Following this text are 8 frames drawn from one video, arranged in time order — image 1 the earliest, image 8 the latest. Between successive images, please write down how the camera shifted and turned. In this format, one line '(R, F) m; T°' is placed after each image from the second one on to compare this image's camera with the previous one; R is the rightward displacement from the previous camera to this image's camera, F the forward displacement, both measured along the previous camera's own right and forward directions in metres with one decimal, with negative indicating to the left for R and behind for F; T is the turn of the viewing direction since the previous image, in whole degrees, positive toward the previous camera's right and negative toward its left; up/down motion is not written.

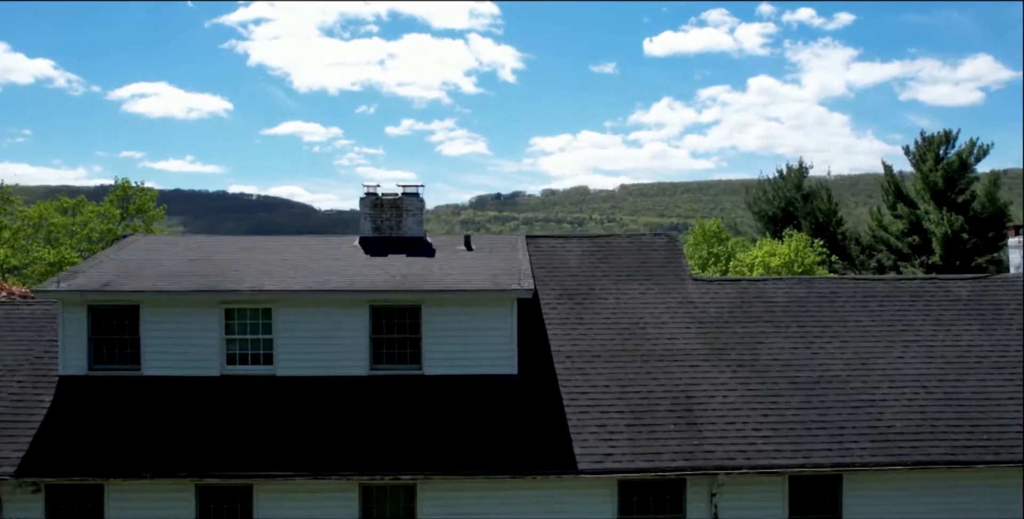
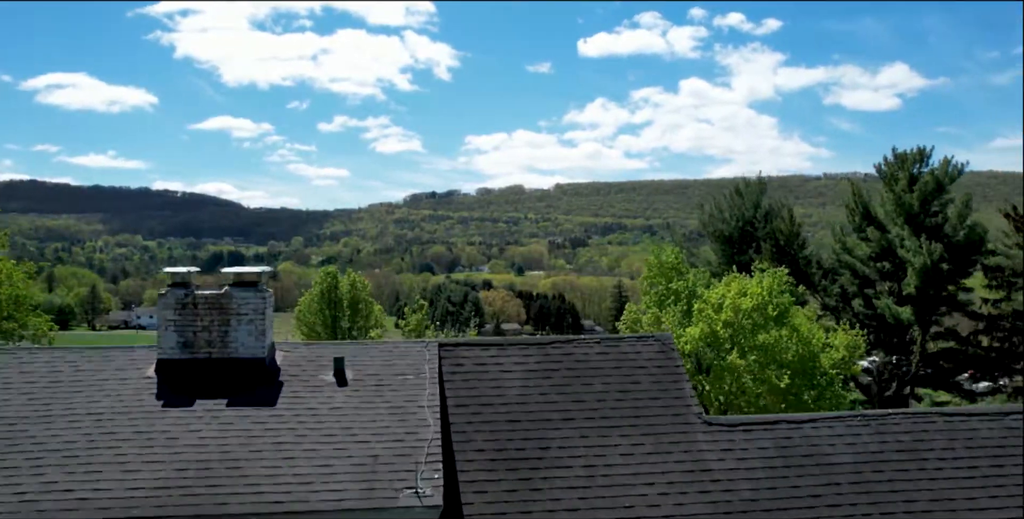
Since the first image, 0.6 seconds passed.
(0.0, +0.3) m; +5°
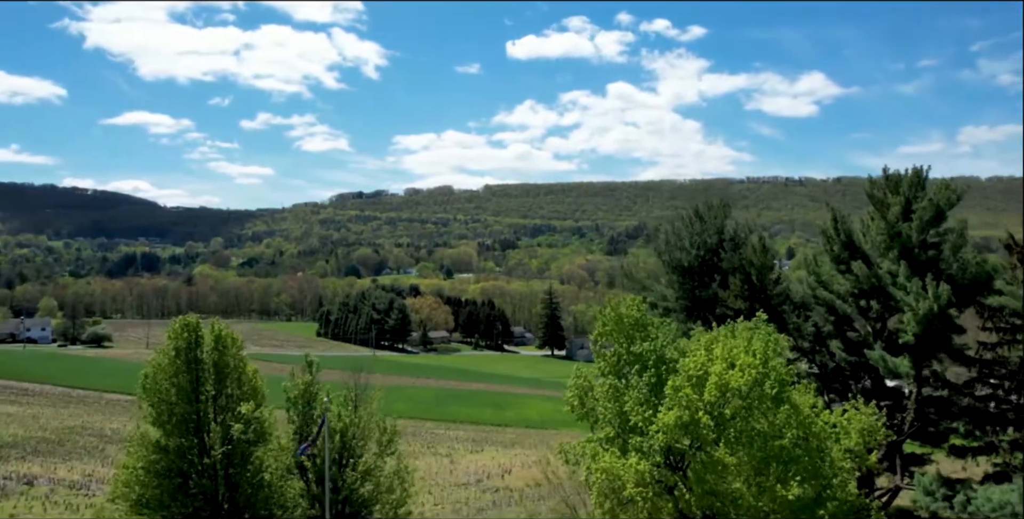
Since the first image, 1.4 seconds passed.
(0.0, +0.5) m; +5°
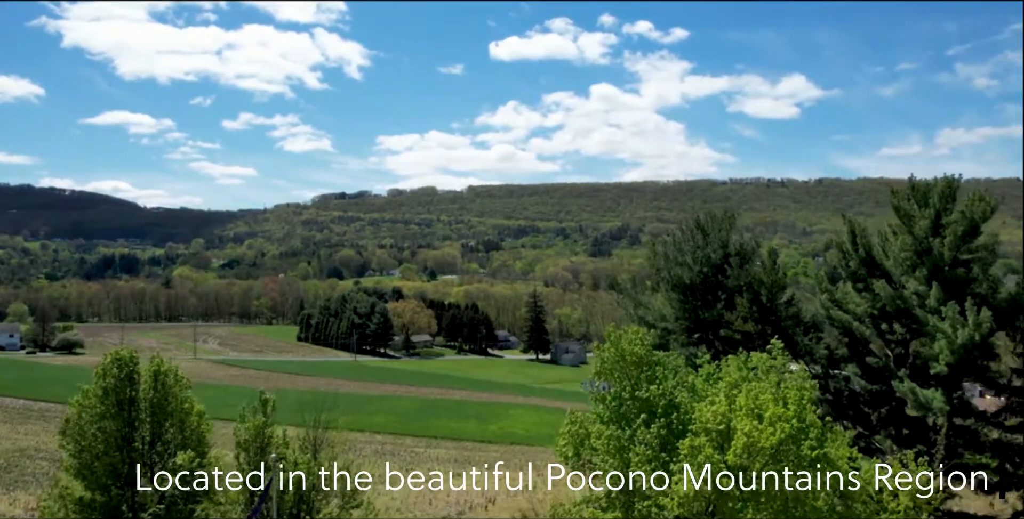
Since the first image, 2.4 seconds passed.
(0.0, +0.2) m; +1°
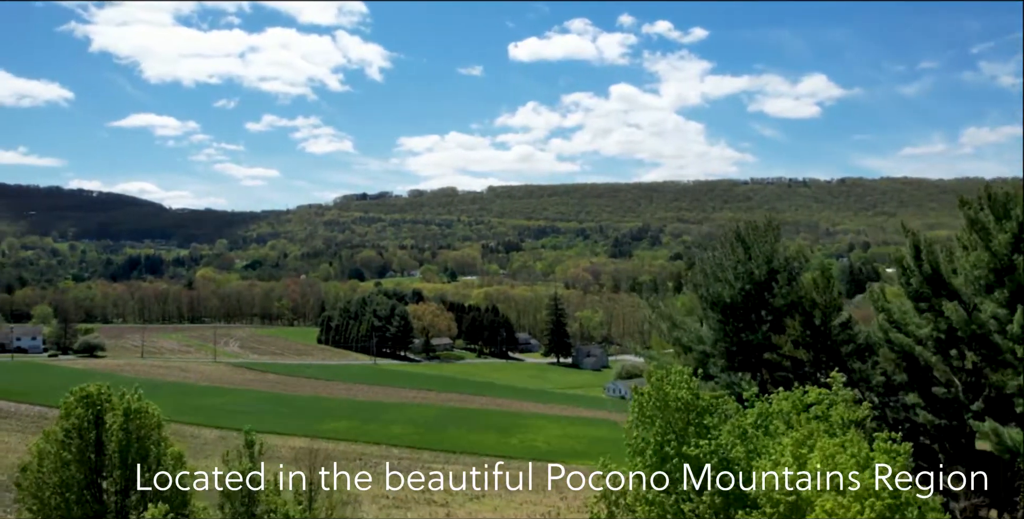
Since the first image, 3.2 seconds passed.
(-0.4, -0.6) m; -1°
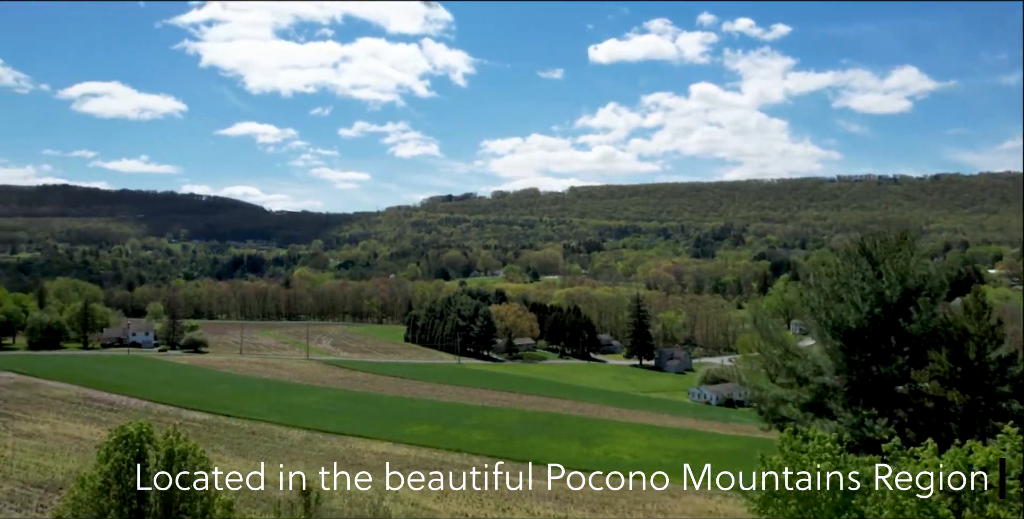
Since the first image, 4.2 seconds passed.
(0.0, -3.1) m; -6°
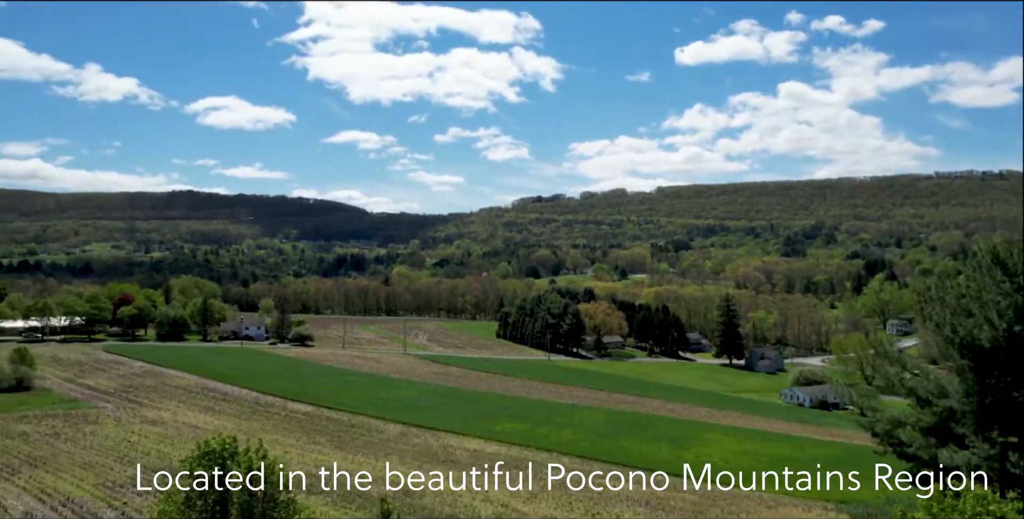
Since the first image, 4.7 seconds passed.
(+0.3, -4.9) m; -6°
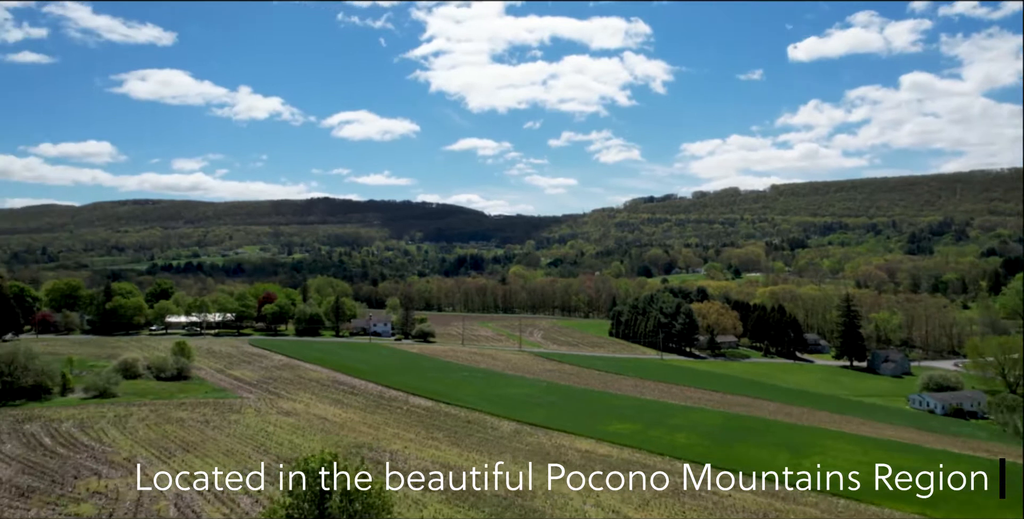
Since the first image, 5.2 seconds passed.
(-0.2, -5.1) m; -8°
